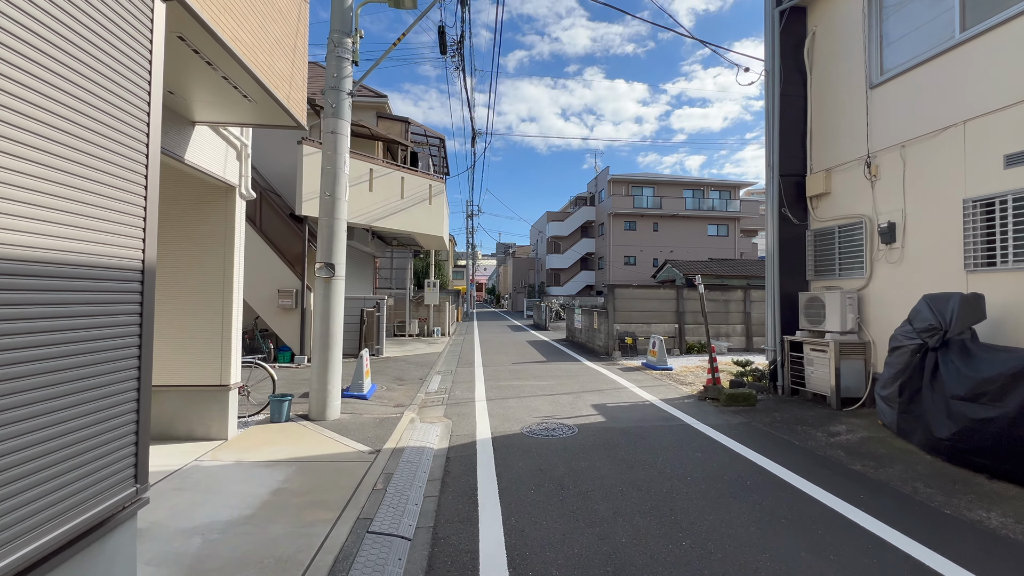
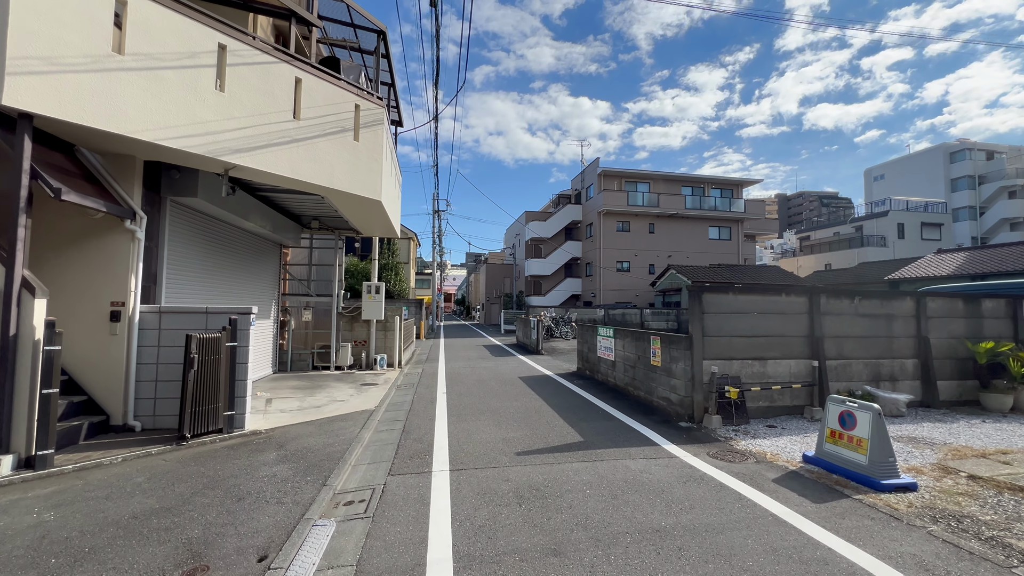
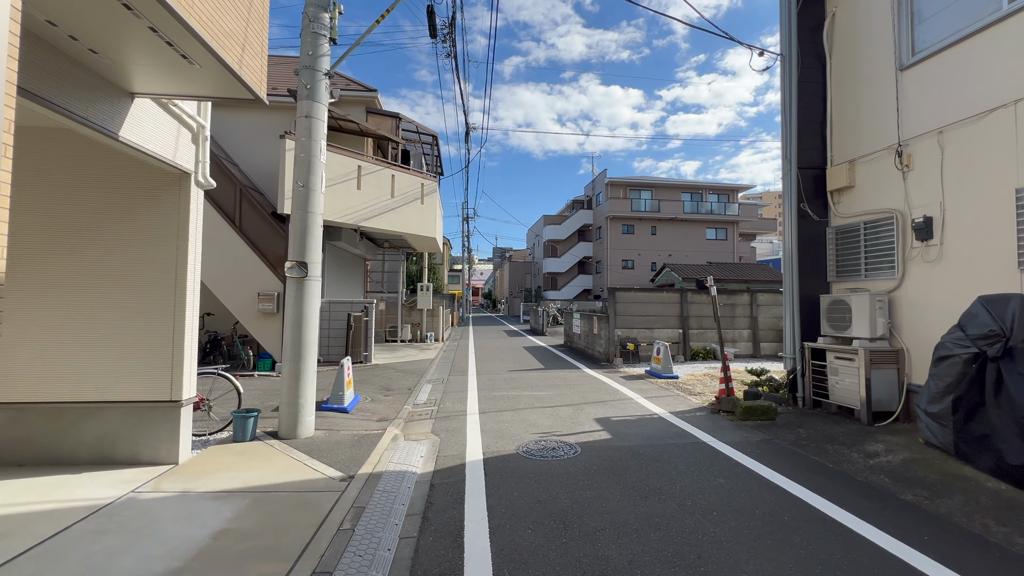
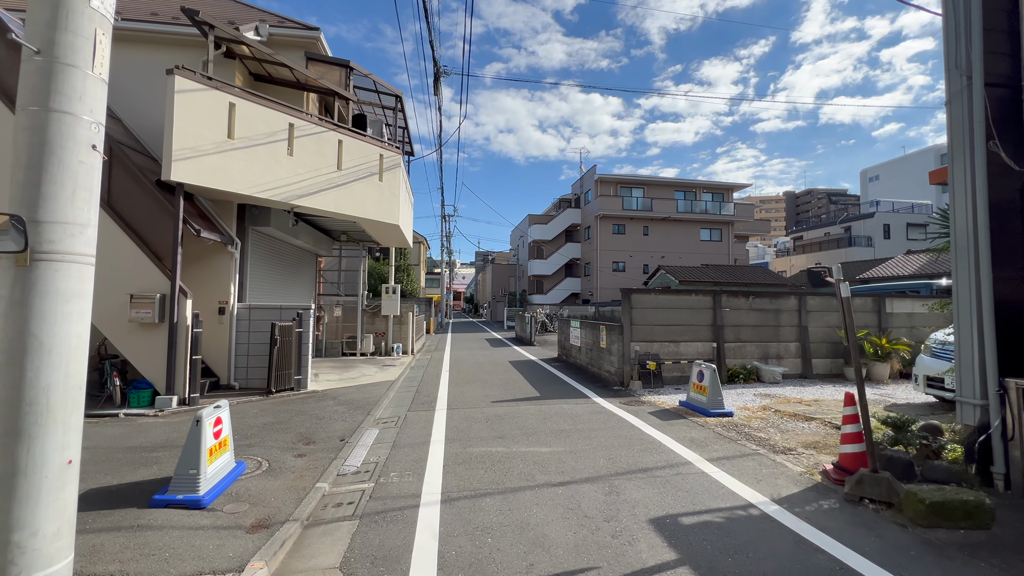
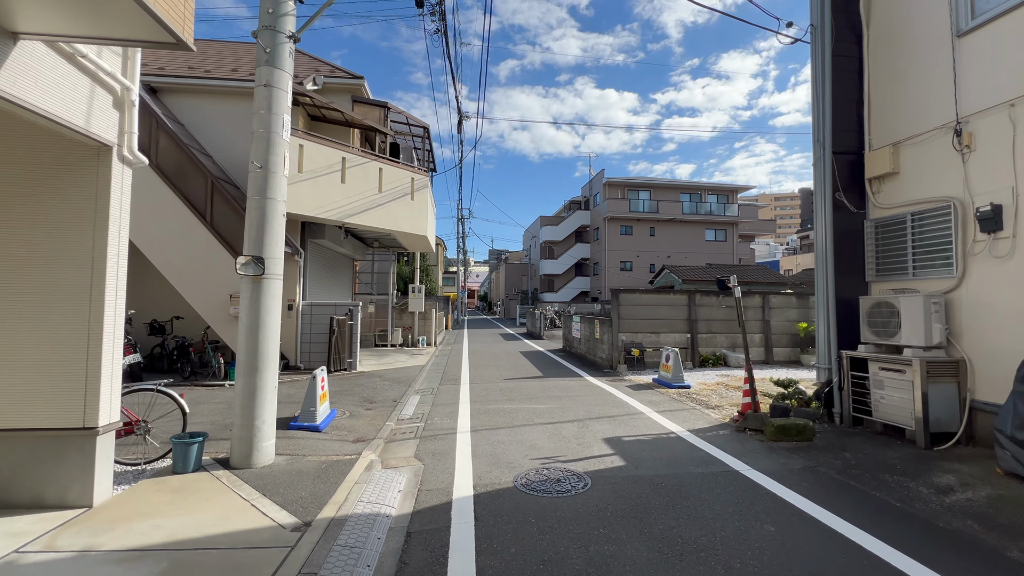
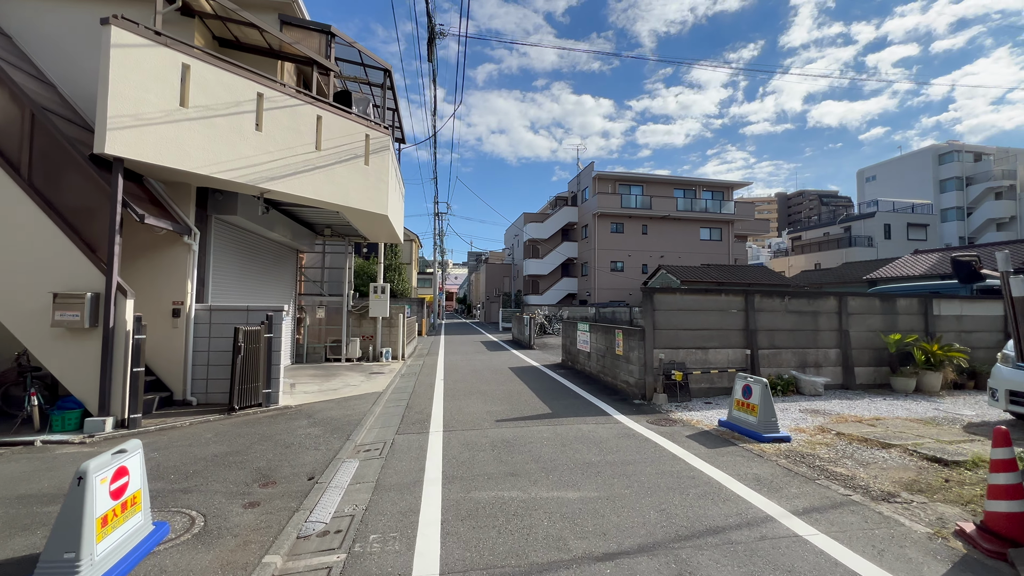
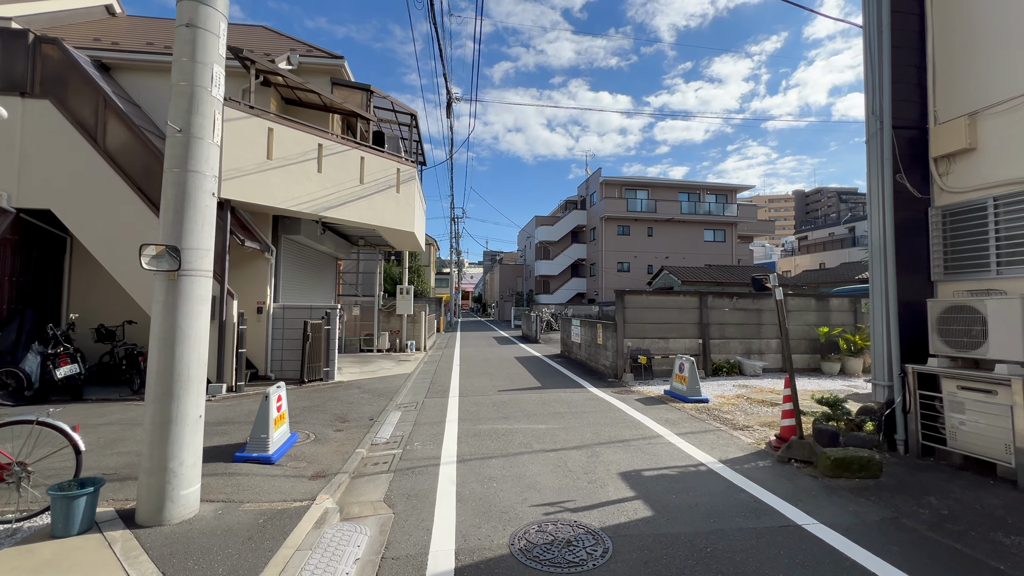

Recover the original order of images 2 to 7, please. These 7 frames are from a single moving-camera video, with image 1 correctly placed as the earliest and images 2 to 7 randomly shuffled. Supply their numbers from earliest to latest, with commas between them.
3, 5, 7, 4, 6, 2
